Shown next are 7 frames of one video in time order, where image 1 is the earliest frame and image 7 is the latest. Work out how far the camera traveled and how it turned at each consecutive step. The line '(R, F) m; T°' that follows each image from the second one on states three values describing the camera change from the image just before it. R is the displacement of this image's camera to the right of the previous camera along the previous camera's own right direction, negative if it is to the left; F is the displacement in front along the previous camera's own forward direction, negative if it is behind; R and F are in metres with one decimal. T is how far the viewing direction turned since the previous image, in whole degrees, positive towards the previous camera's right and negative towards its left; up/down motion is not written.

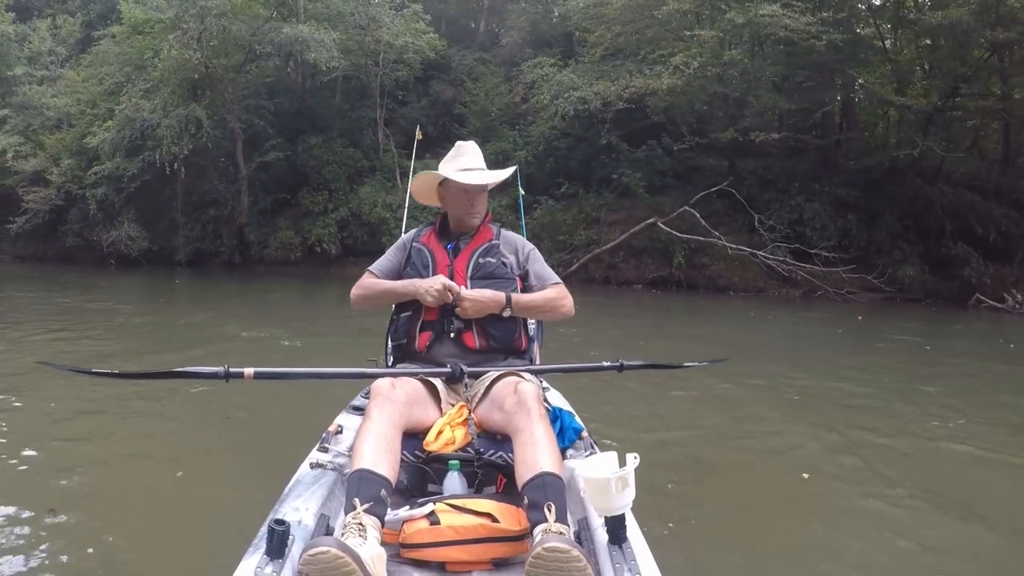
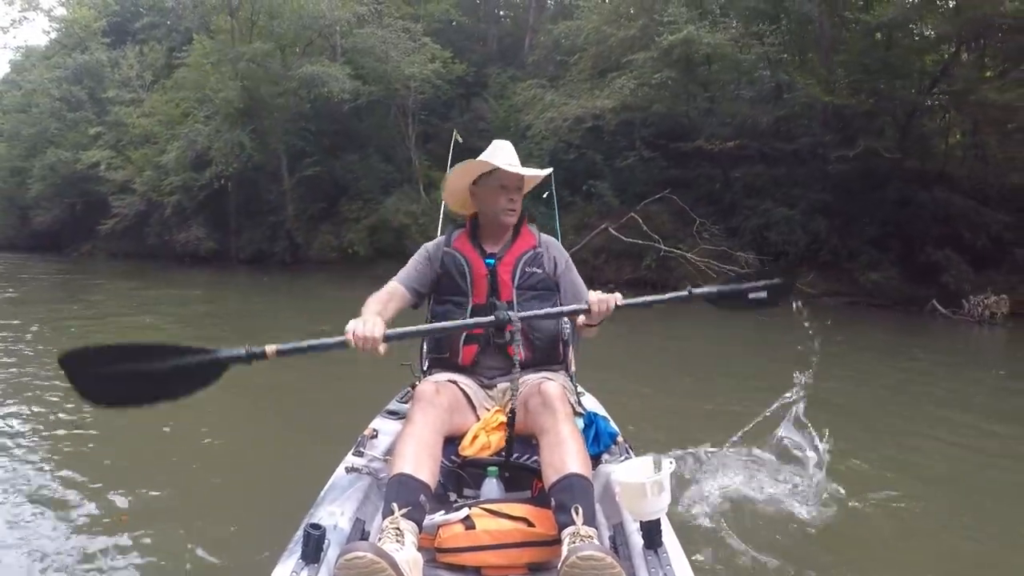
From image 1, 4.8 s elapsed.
(+0.5, -0.6) m; -6°
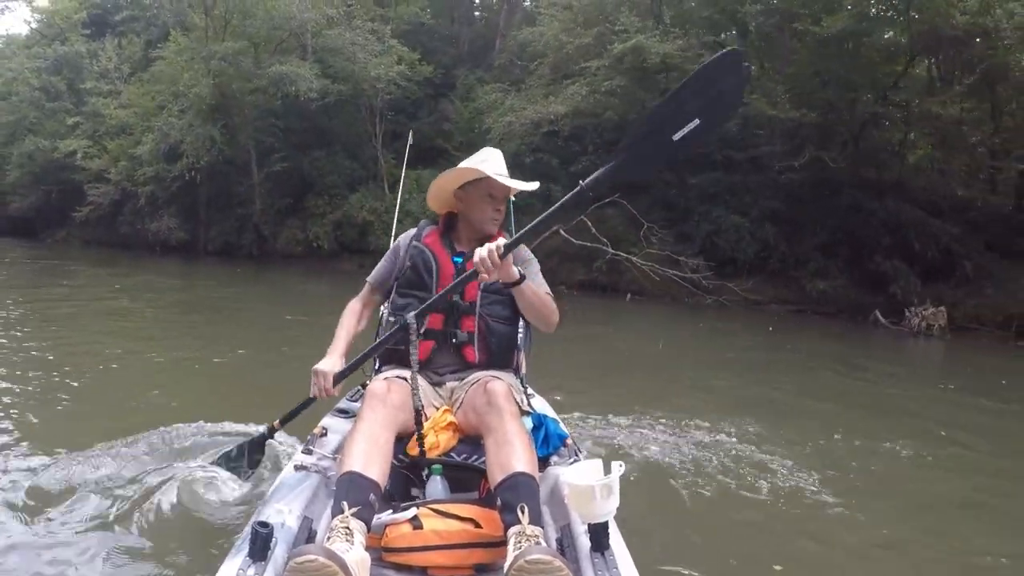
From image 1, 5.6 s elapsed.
(+0.1, -0.2) m; +1°
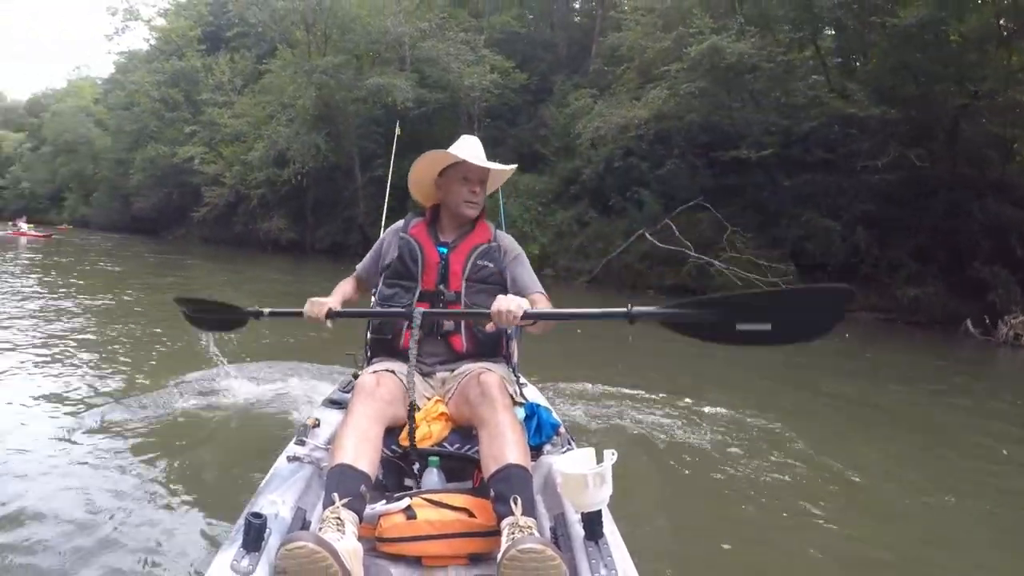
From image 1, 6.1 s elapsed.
(+0.6, 0.0) m; -10°
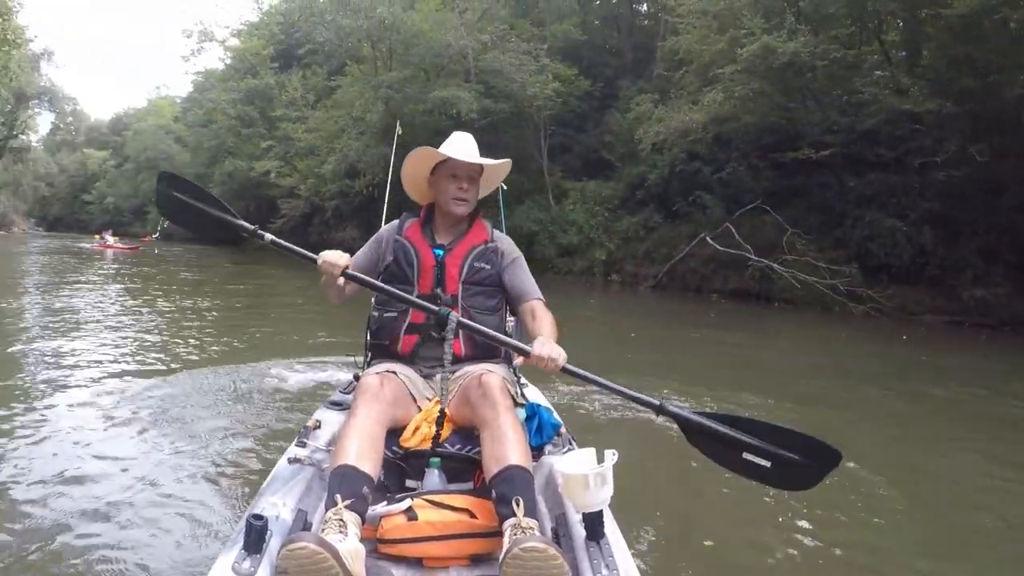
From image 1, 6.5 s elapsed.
(+0.3, +0.1) m; -7°
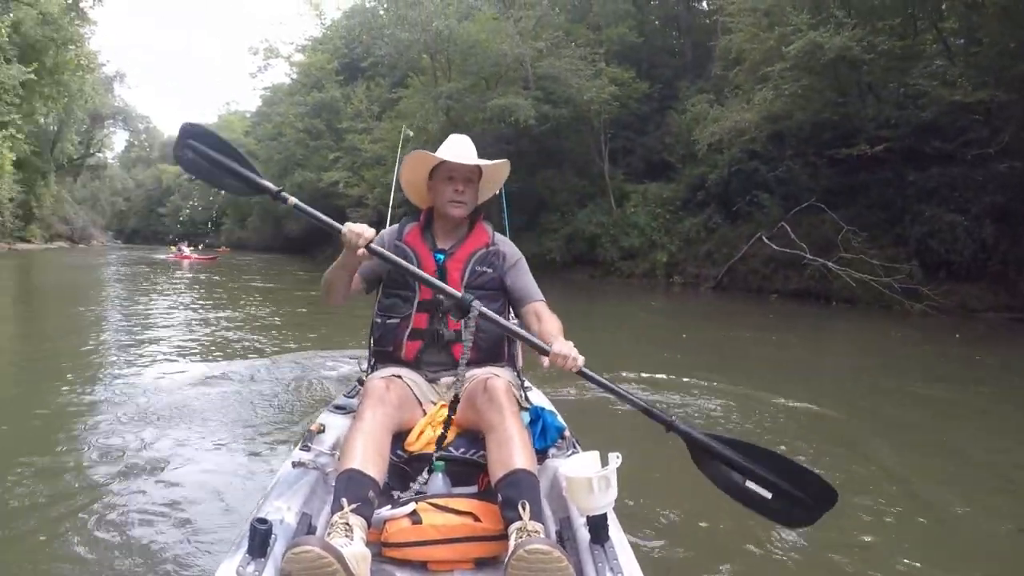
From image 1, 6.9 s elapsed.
(+0.3, 0.0) m; -6°
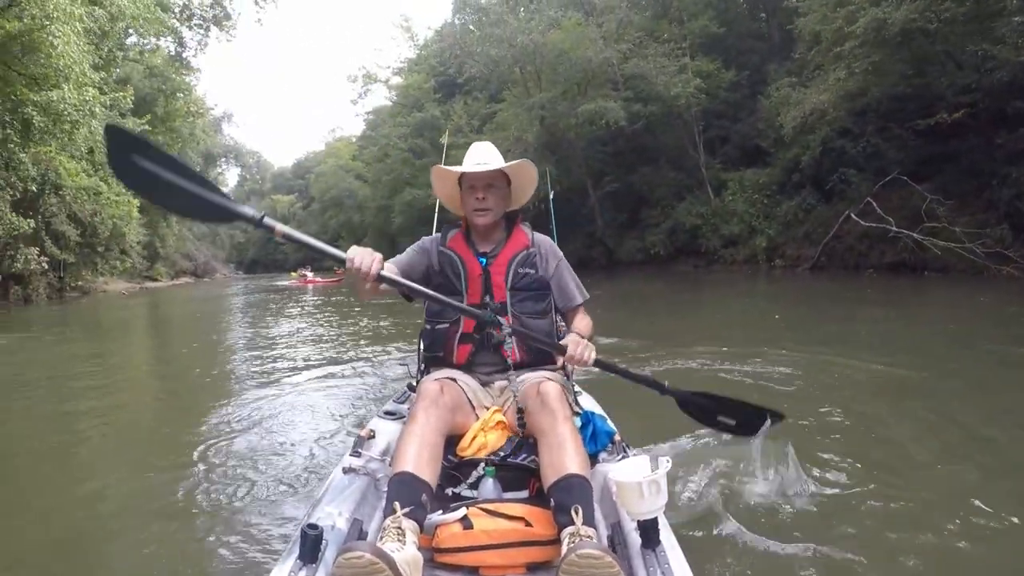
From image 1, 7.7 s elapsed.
(+0.3, +0.1) m; -10°
